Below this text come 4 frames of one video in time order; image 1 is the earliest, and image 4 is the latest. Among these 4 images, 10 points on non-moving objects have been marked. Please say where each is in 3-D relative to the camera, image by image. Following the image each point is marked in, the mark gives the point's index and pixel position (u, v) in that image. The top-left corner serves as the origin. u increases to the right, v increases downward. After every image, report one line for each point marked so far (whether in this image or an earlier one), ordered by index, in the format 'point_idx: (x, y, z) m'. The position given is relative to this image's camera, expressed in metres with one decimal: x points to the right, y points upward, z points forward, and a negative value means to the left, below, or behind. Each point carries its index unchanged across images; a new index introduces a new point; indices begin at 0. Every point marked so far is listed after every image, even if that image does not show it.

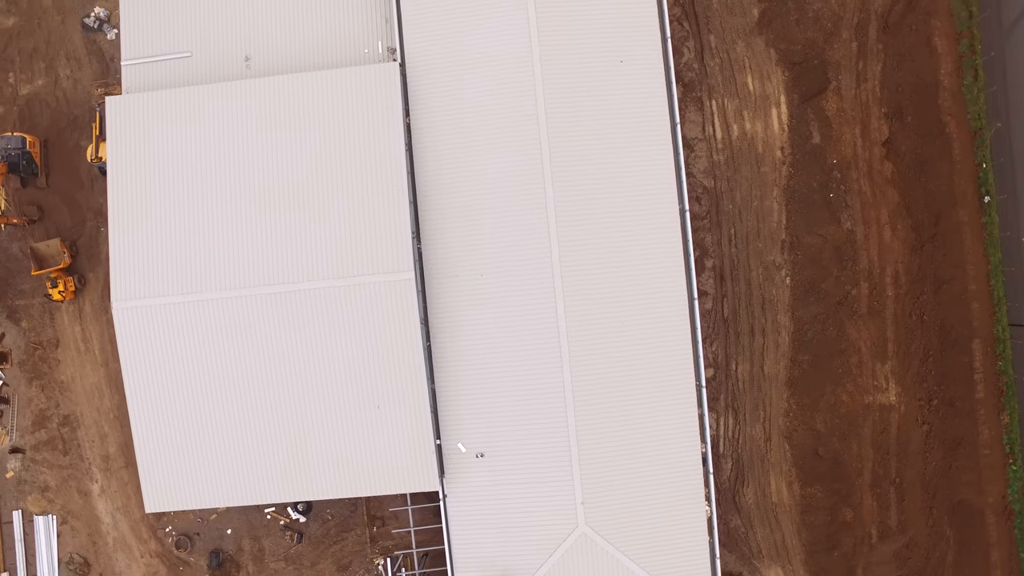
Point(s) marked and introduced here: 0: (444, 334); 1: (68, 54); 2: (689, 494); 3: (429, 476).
0: (-2.2, -1.6, +17.9) m
1: (-16.2, +8.6, +19.7) m
2: (+6.0, -6.9, +17.8) m
3: (-2.8, -6.2, +17.9) m
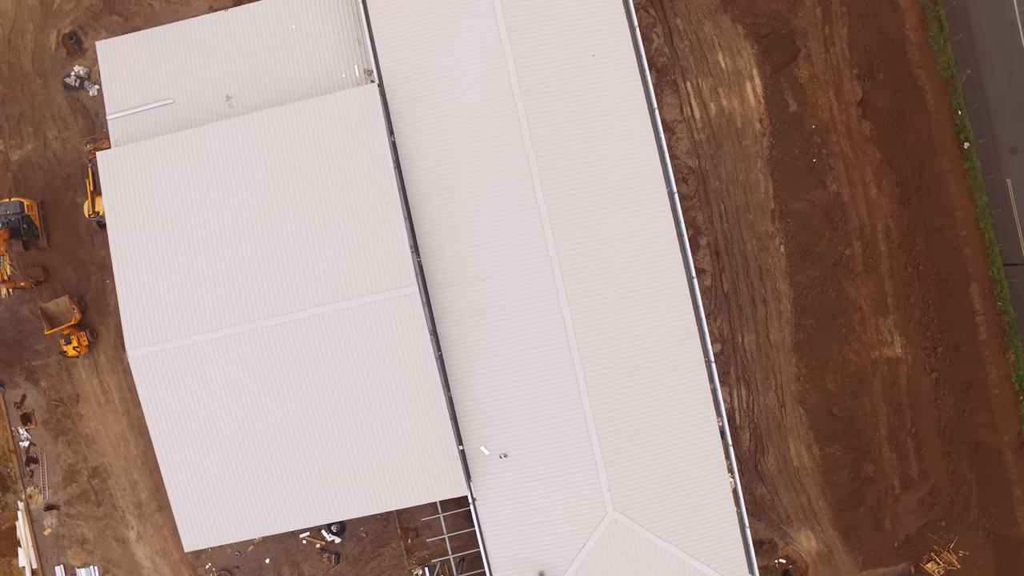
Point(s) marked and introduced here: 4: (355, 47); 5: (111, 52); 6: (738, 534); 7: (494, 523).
0: (-1.9, -1.9, +18.2) m
1: (-17.1, +6.5, +20.1) m
2: (+6.8, -6.1, +18.2) m
3: (-1.9, -6.5, +18.2) m
4: (-5.5, +8.5, +18.8) m
5: (-14.0, +8.2, +18.9) m
6: (+7.7, -8.4, +18.2) m
7: (-0.6, -8.1, +18.5) m
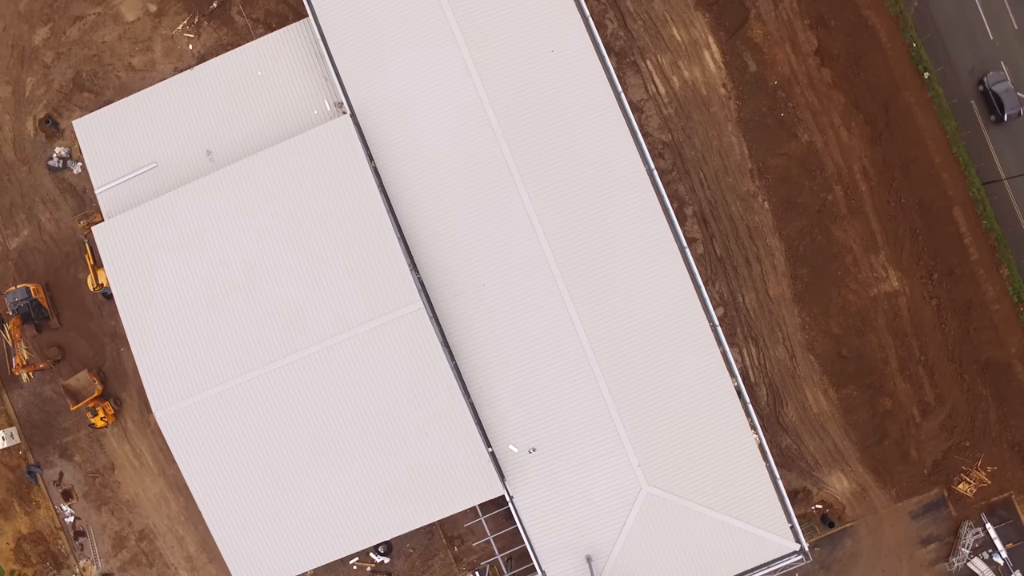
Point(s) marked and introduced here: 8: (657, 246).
0: (-1.6, -2.2, +18.7) m
1: (-17.9, +3.5, +20.5) m
2: (+7.8, -4.9, +18.6) m
3: (-0.7, -6.8, +18.7) m
4: (-6.8, +7.4, +19.3) m
5: (-15.2, +5.7, +19.4) m
6: (+9.1, -6.9, +18.7) m
7: (+0.8, -8.1, +19.0) m
8: (+5.0, +1.5, +18.6) m
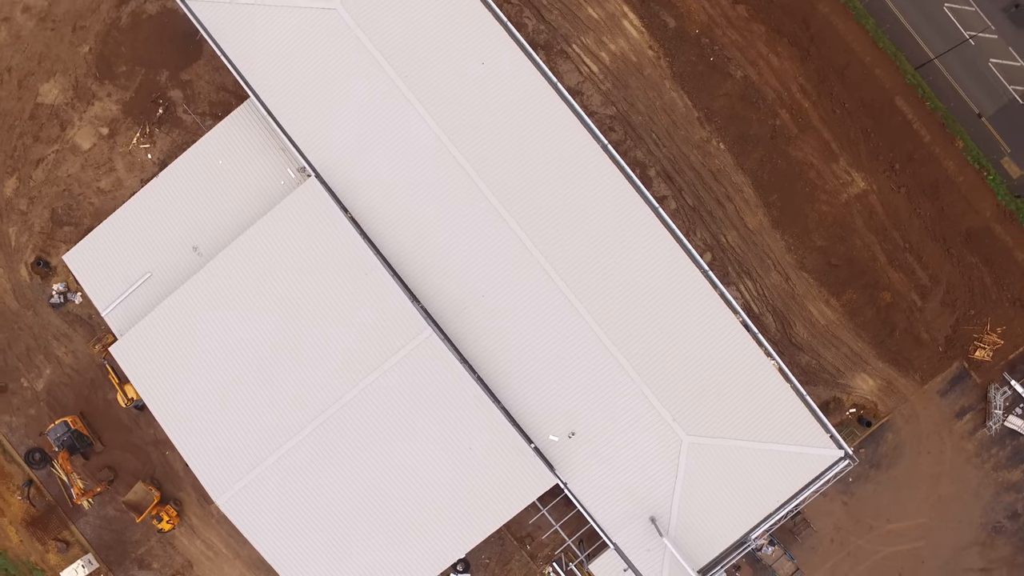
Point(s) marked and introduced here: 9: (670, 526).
0: (-1.0, -2.7, +19.6) m
1: (-18.3, -1.9, +21.4) m
2: (+8.8, -2.6, +19.5) m
3: (+1.1, -6.8, +19.5) m
4: (-8.7, +5.1, +20.2) m
5: (-16.3, +1.1, +20.2) m
6: (+10.6, -4.2, +19.5) m
7: (+3.0, -7.7, +19.8) m
8: (+4.3, +2.7, +19.4) m
9: (+5.8, -8.7, +19.6) m
